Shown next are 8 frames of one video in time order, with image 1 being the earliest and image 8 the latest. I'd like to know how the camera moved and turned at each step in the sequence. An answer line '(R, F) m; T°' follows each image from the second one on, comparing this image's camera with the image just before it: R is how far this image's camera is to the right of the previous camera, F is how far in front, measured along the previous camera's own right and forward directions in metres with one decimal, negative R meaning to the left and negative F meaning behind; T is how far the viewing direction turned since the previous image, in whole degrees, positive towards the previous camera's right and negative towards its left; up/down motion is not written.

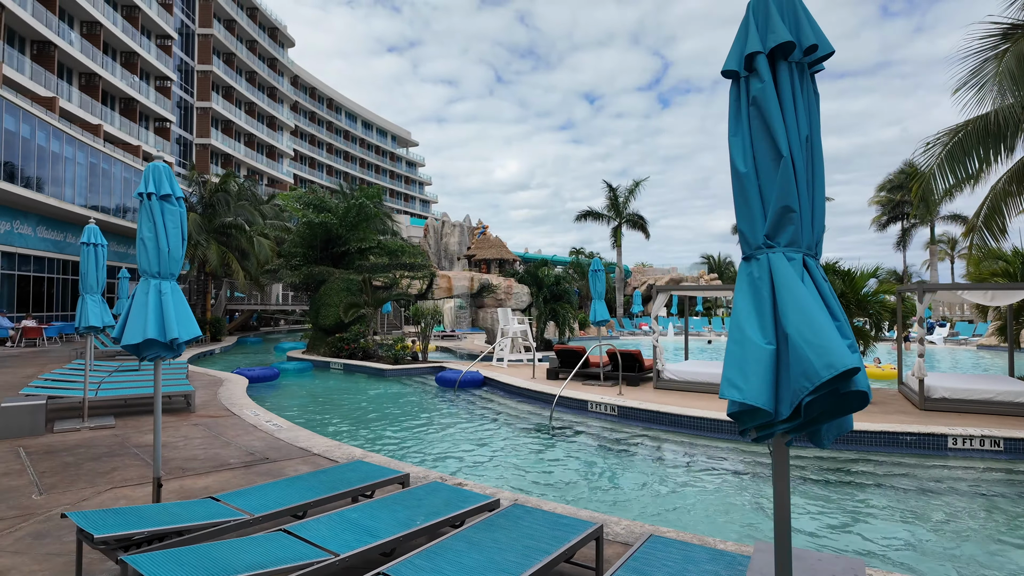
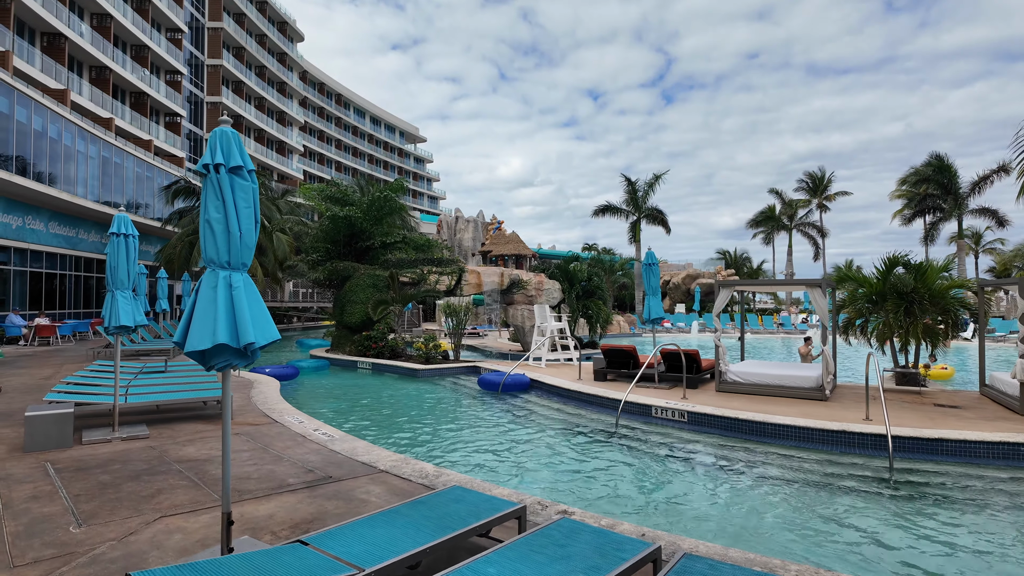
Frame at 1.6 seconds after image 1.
(-0.8, +0.7) m; -1°
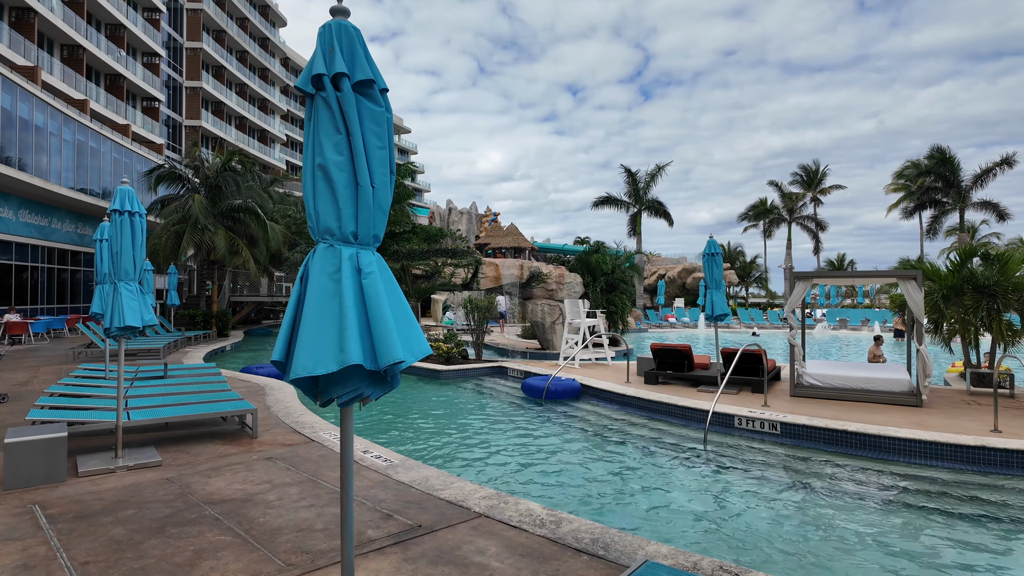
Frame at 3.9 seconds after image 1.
(-1.1, +1.1) m; +2°
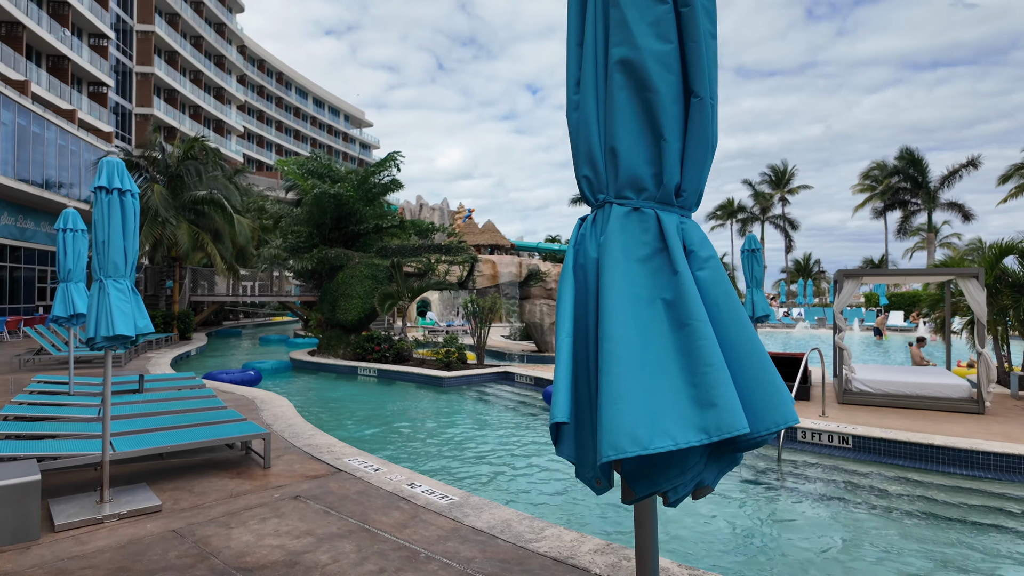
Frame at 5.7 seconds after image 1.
(-0.9, +0.9) m; +4°
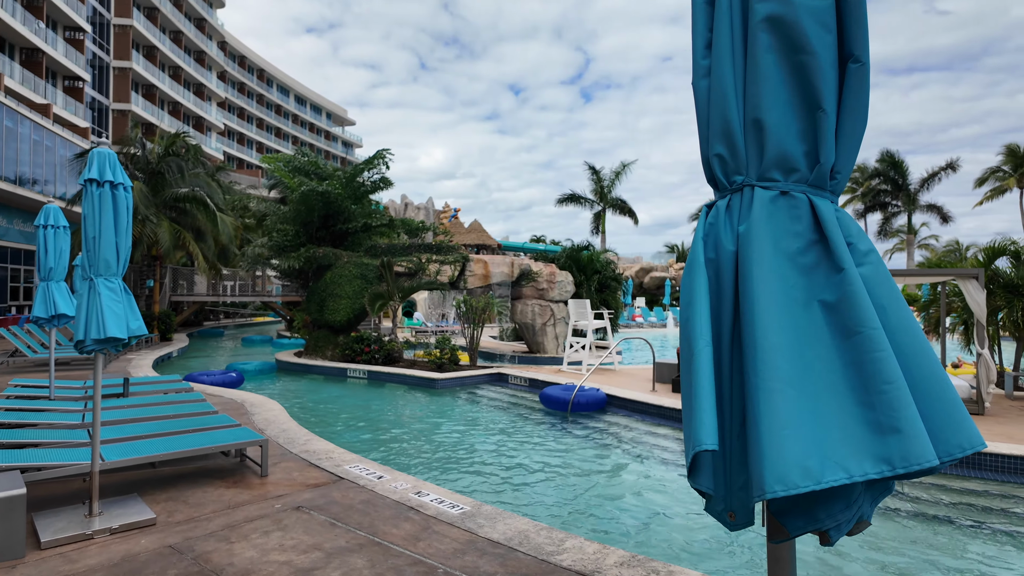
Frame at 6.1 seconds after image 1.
(-0.2, +0.2) m; +2°
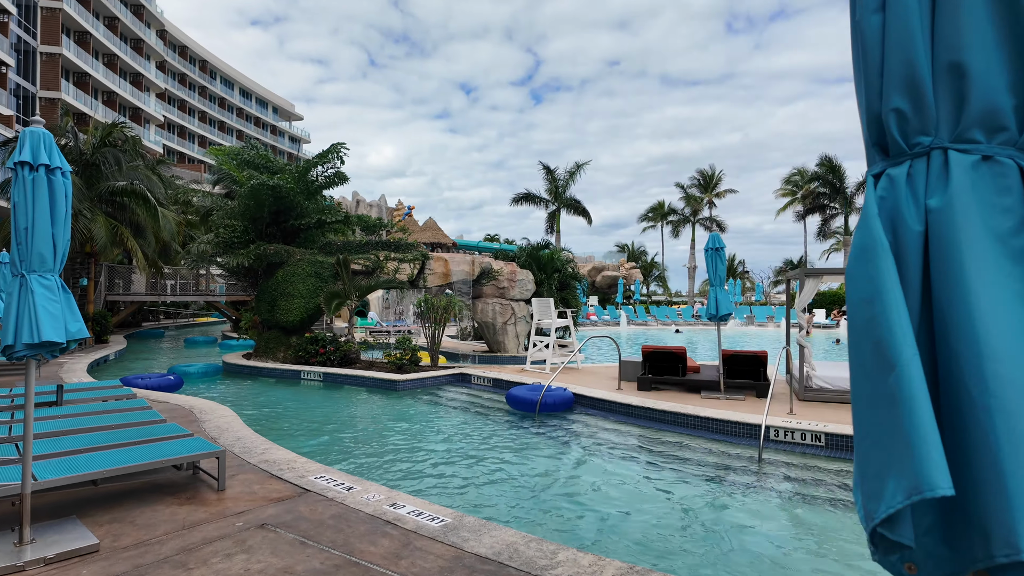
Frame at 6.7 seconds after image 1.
(-0.2, +0.2) m; +5°
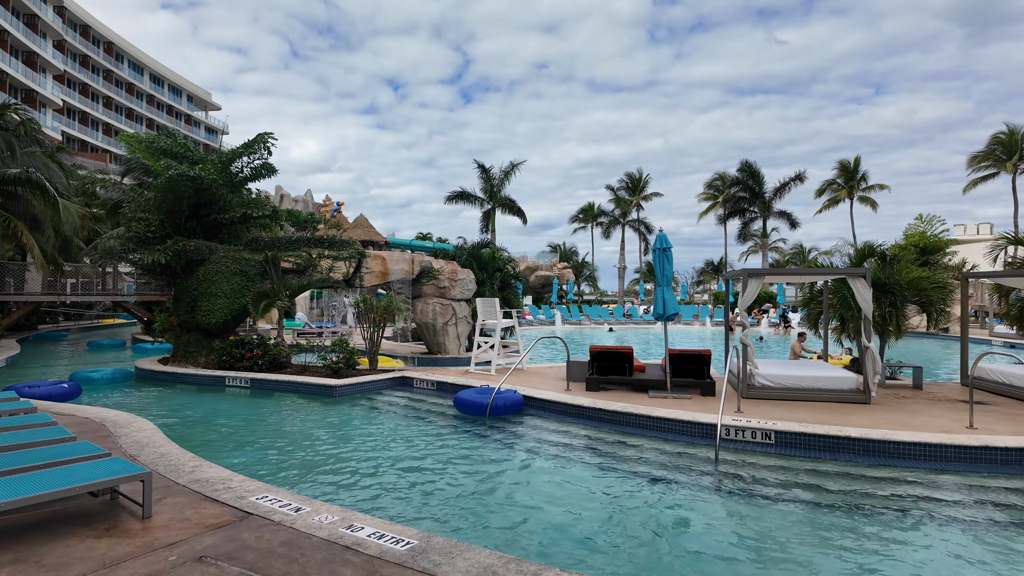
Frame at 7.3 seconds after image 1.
(-0.3, +0.2) m; +7°
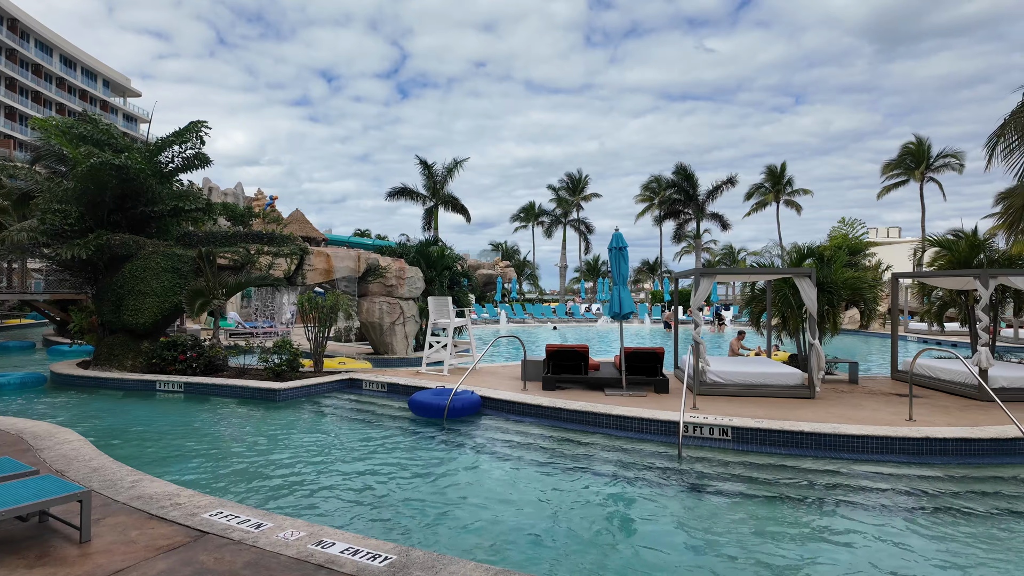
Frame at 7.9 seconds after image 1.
(-0.3, +0.1) m; +6°
